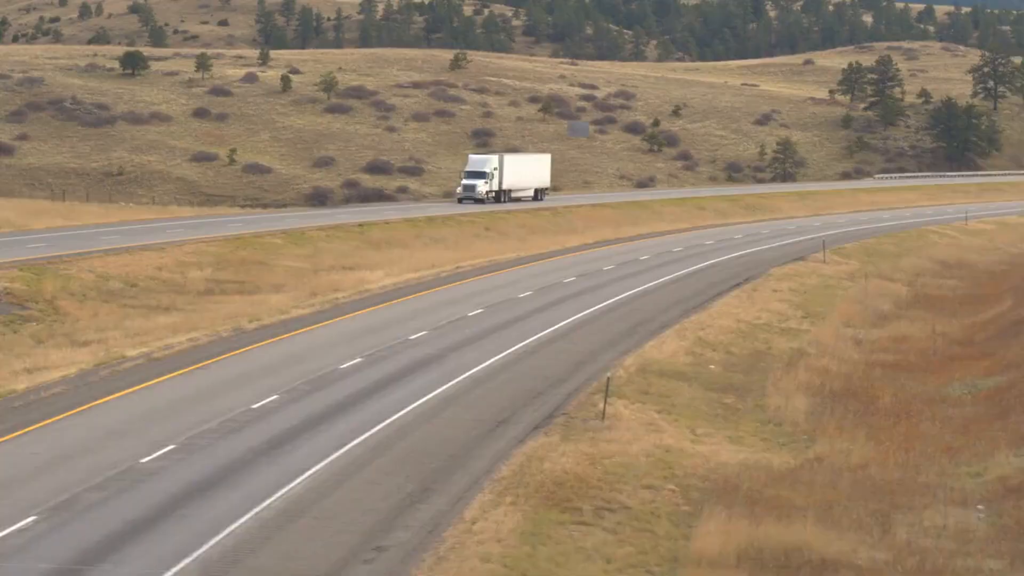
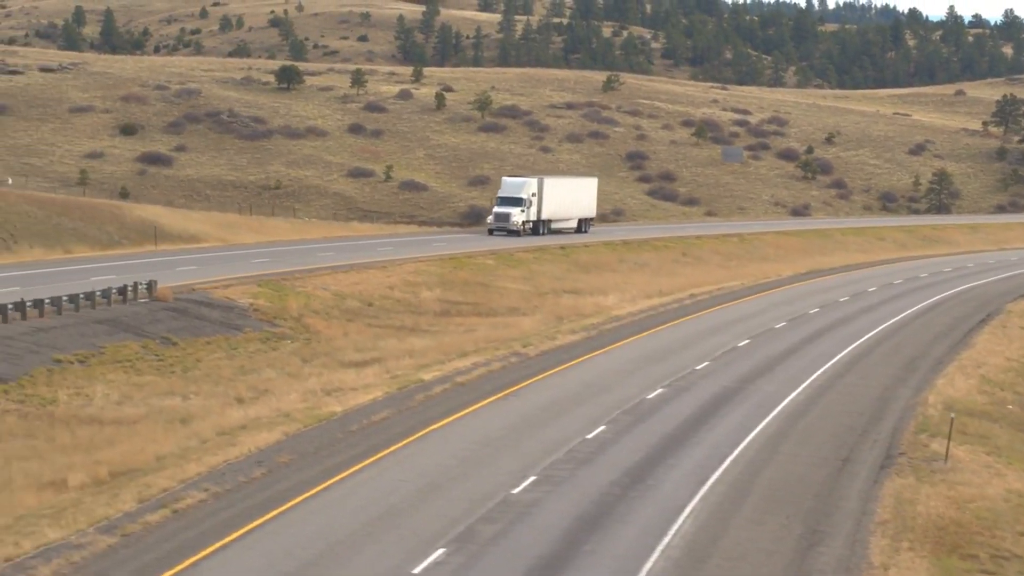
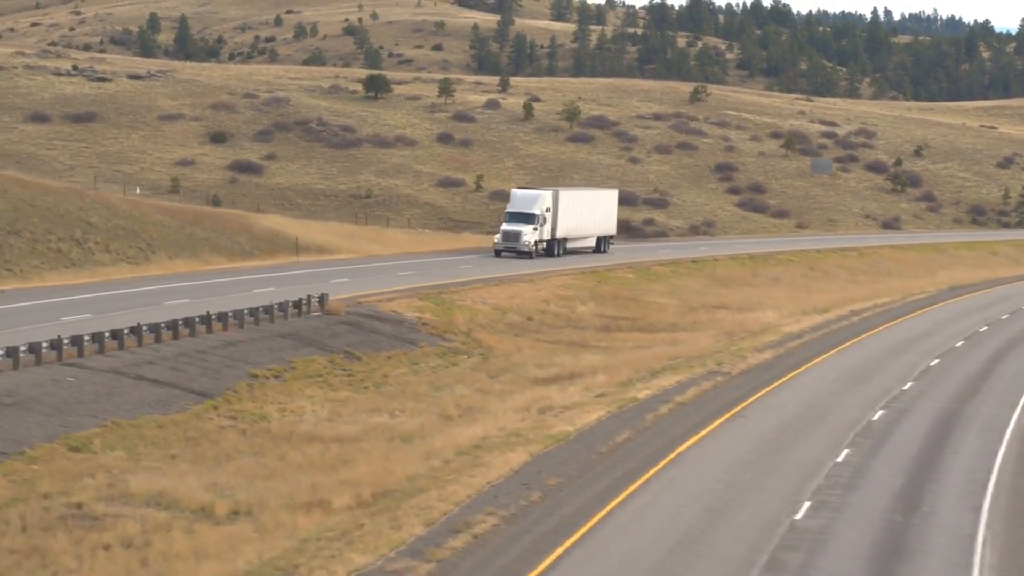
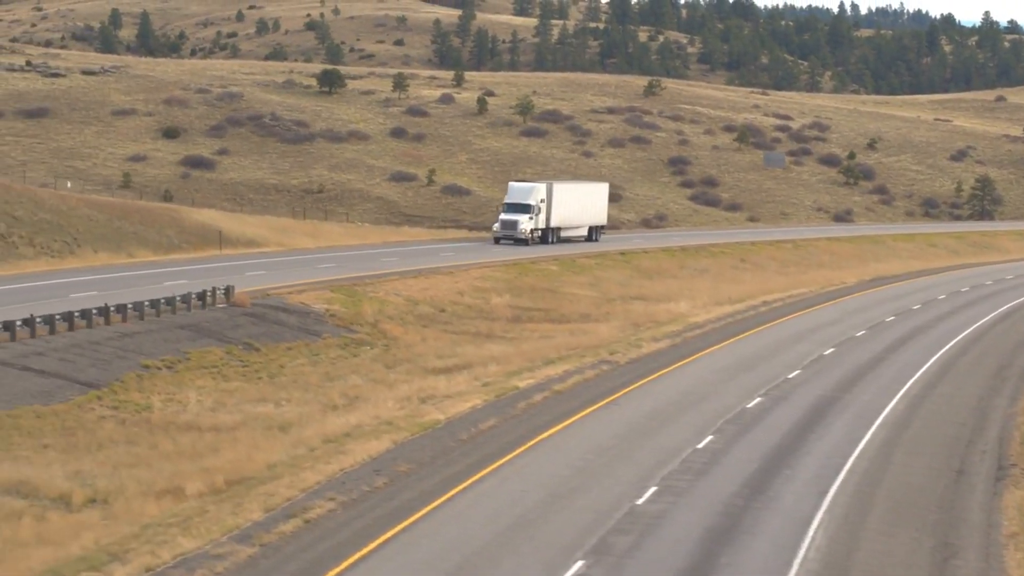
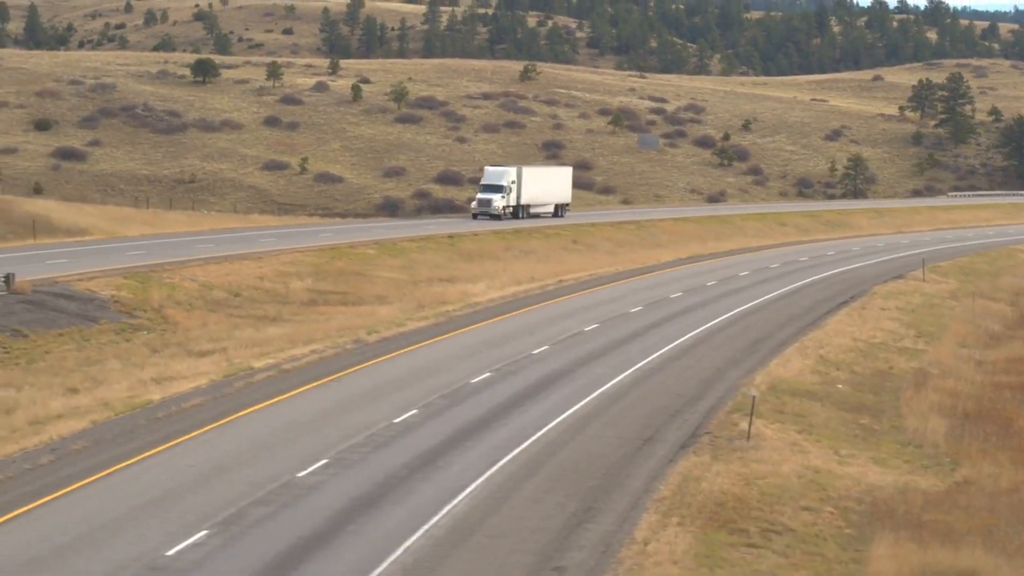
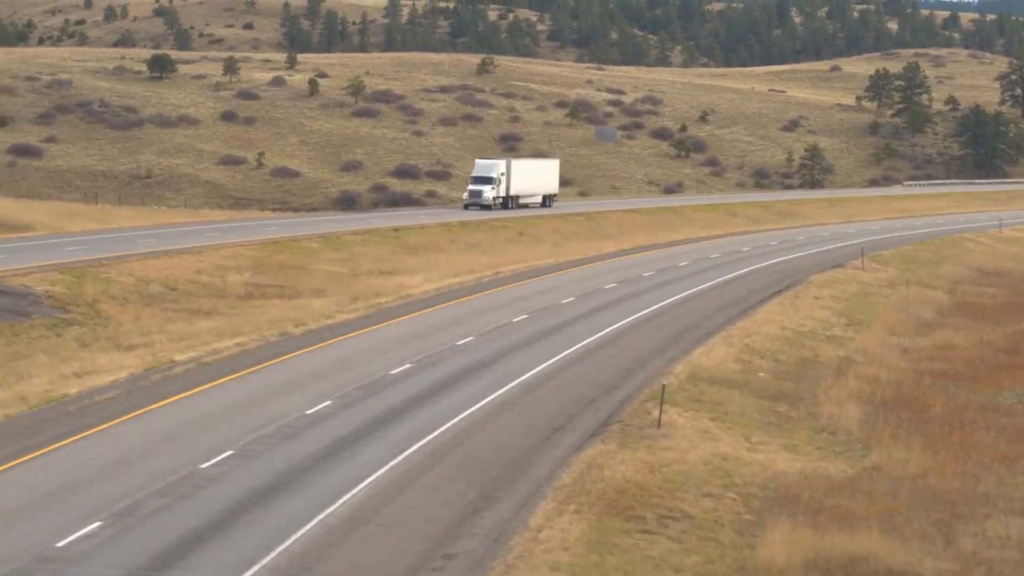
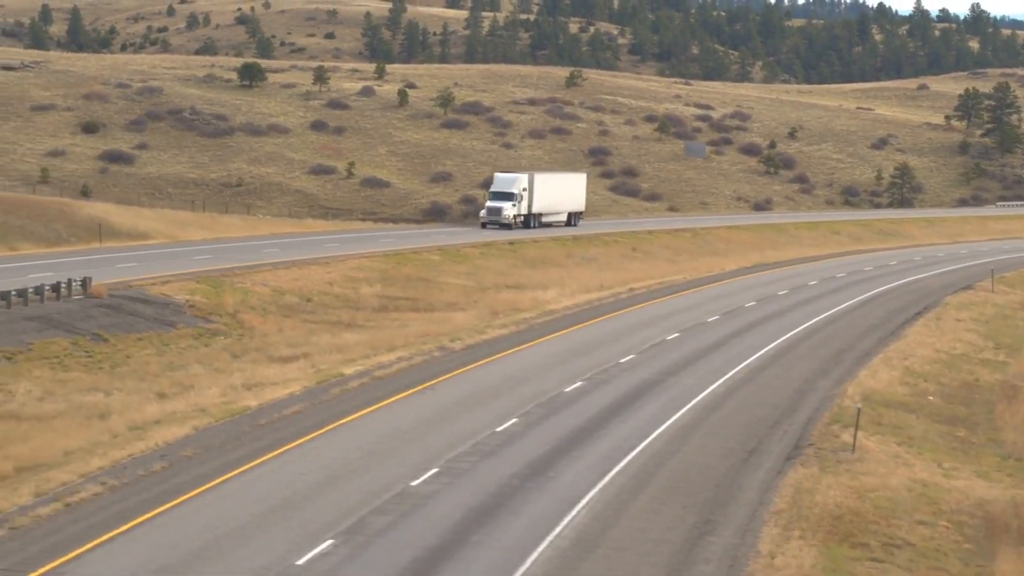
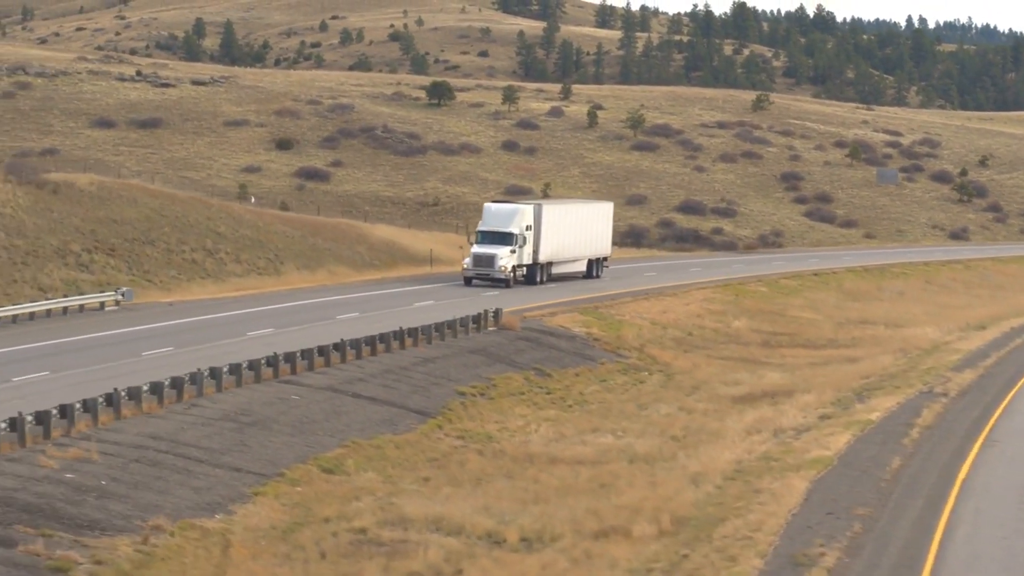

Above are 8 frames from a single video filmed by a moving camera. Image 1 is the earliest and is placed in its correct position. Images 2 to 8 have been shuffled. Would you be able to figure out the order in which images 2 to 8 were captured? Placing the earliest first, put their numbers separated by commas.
6, 5, 7, 2, 4, 3, 8
